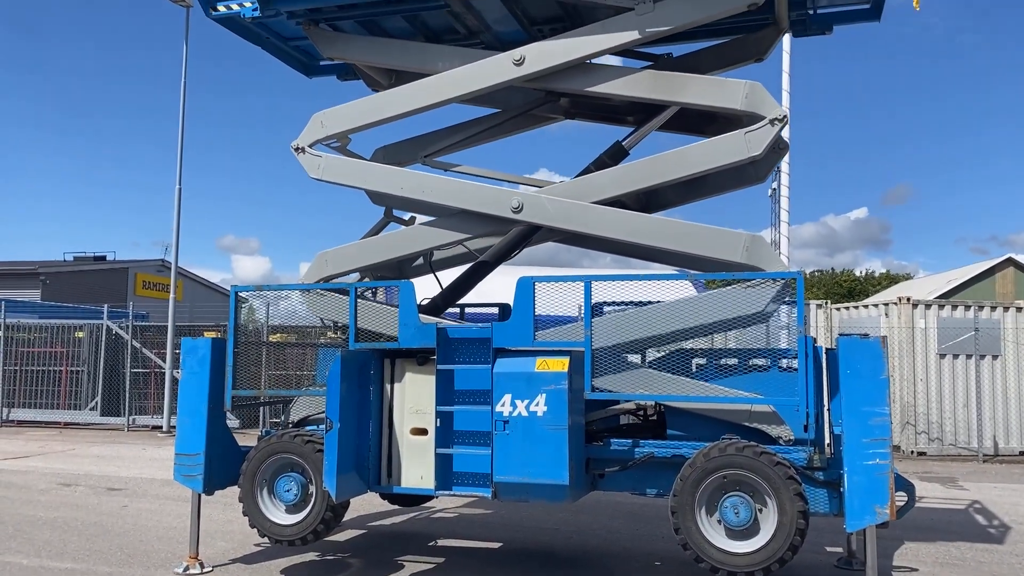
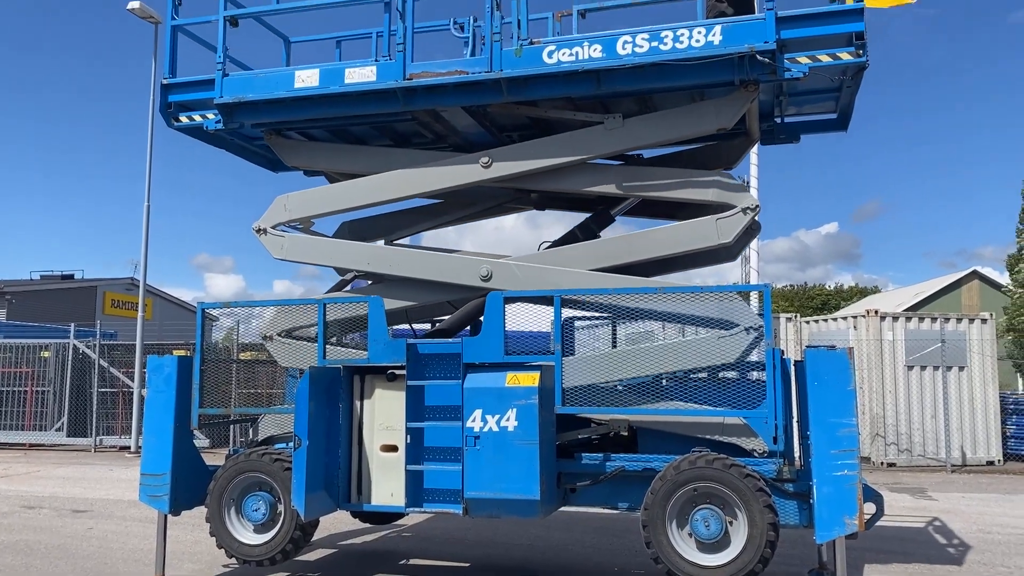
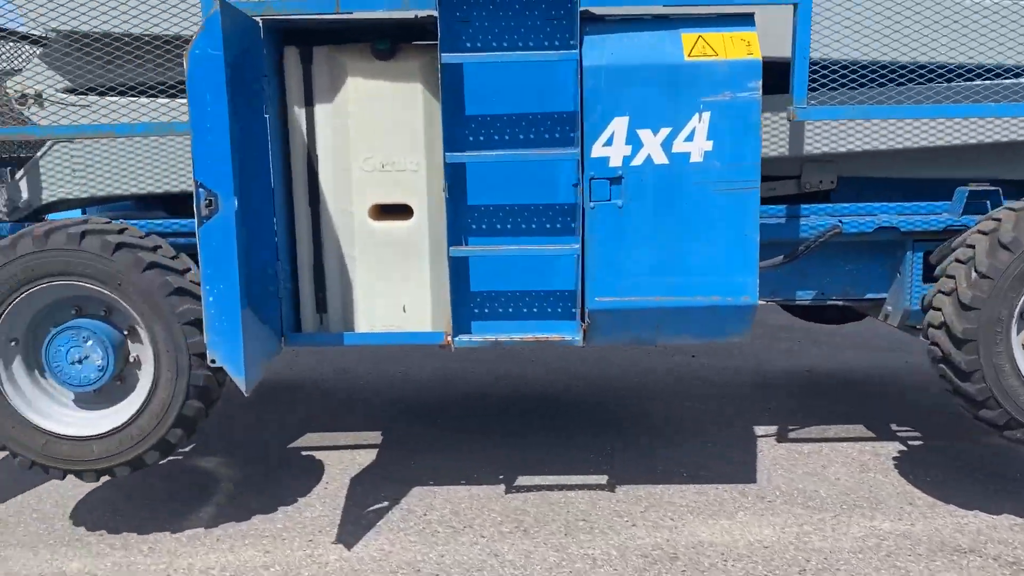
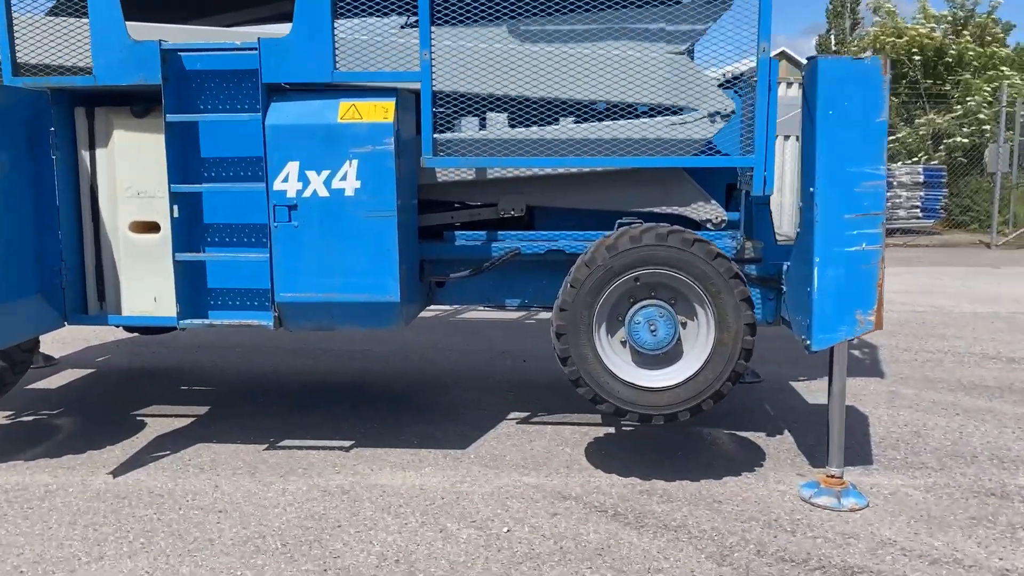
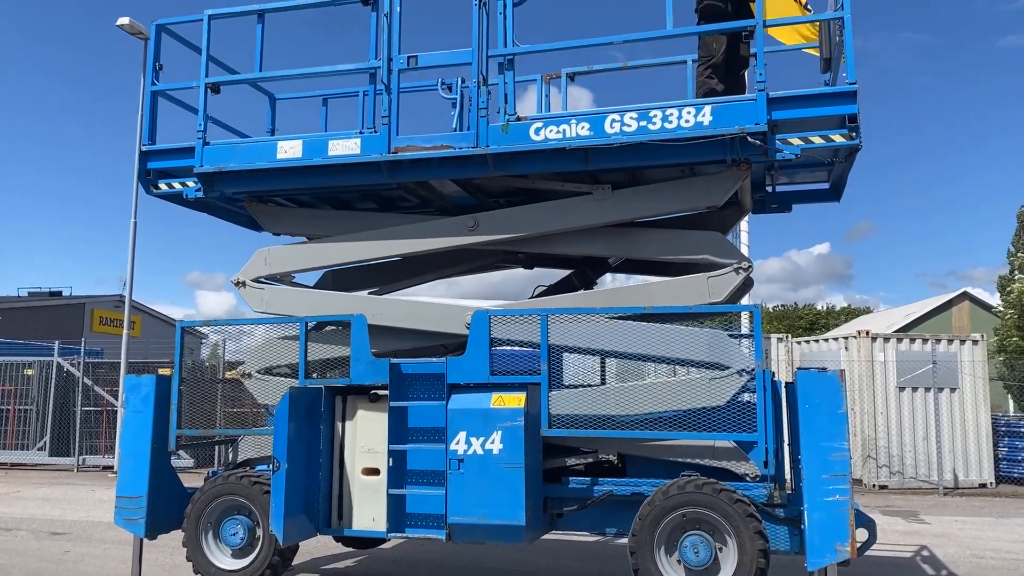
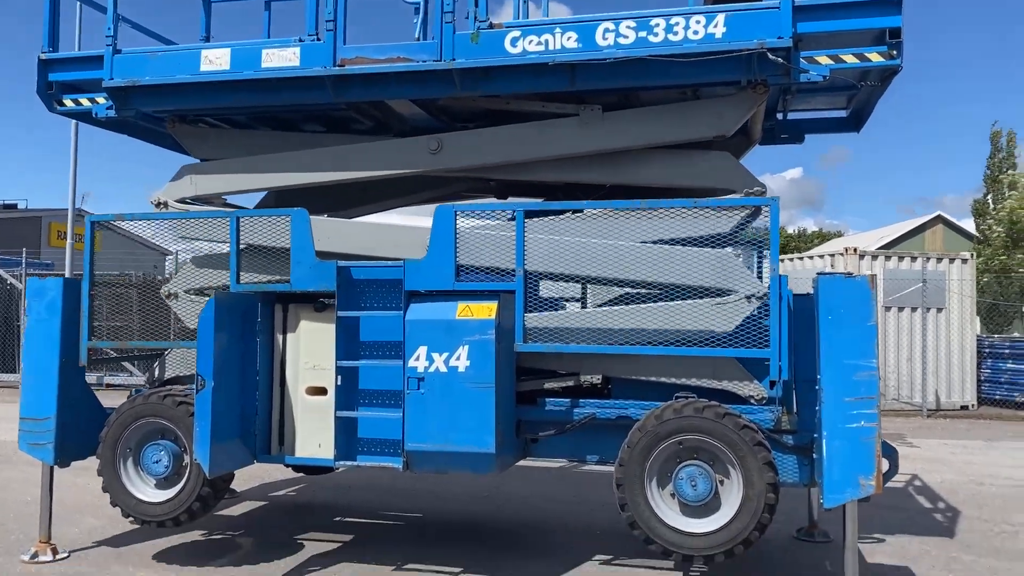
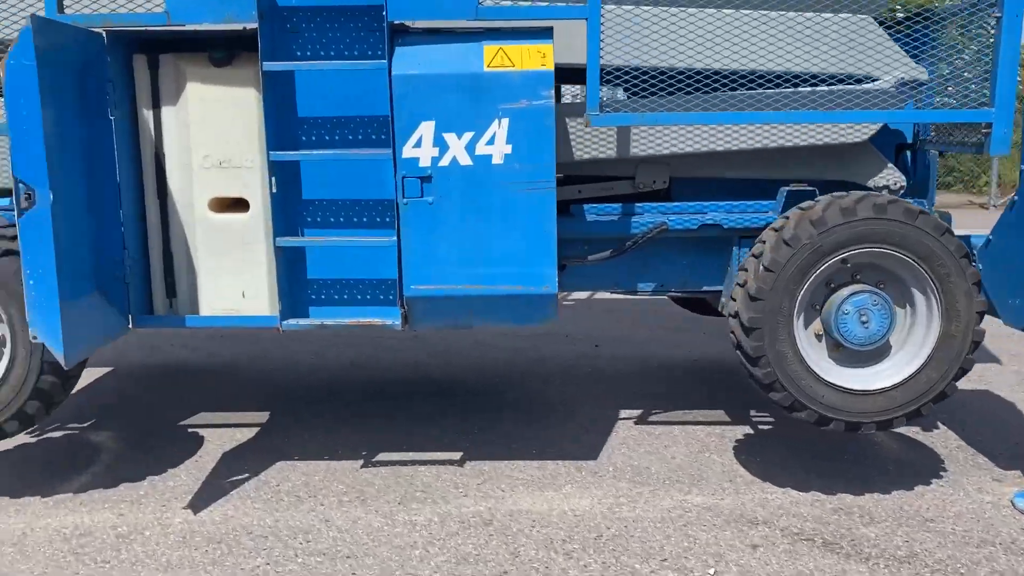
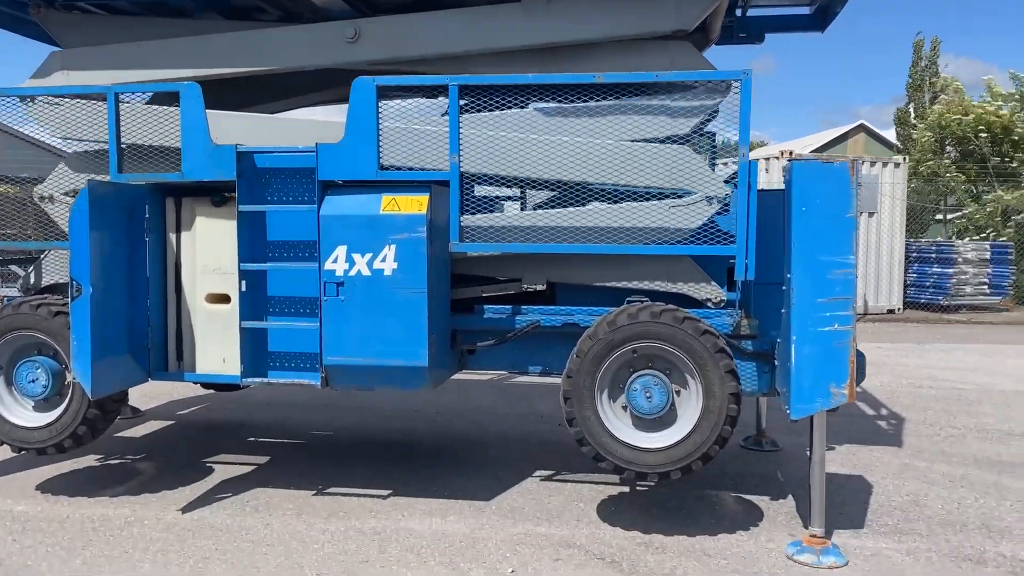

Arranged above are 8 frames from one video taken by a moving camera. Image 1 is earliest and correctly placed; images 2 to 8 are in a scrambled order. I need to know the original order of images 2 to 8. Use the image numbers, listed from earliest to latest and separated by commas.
2, 5, 6, 8, 4, 7, 3
